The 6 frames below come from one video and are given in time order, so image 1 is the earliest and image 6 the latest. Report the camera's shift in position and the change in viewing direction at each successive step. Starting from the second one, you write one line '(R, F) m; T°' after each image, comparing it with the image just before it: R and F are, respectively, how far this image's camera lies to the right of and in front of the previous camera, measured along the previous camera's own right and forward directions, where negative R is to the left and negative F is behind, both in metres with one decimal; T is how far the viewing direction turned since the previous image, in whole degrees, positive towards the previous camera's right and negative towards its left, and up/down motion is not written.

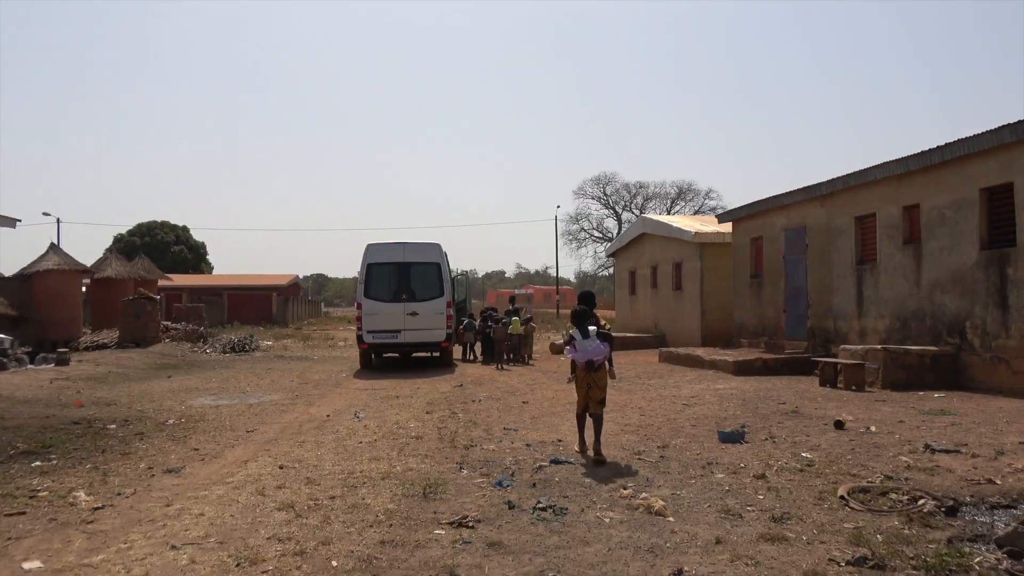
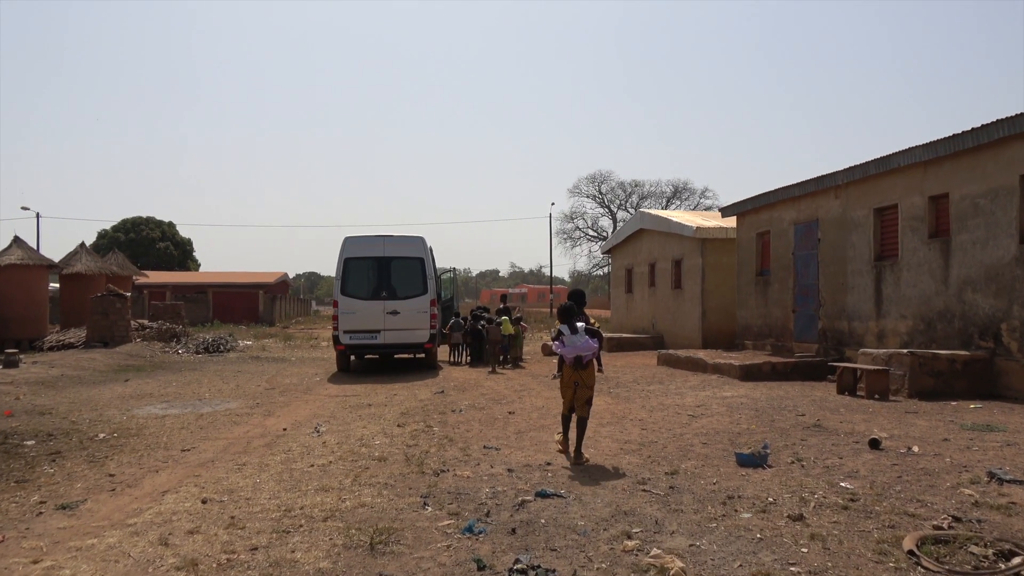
(+0.1, +1.1) m; 0°
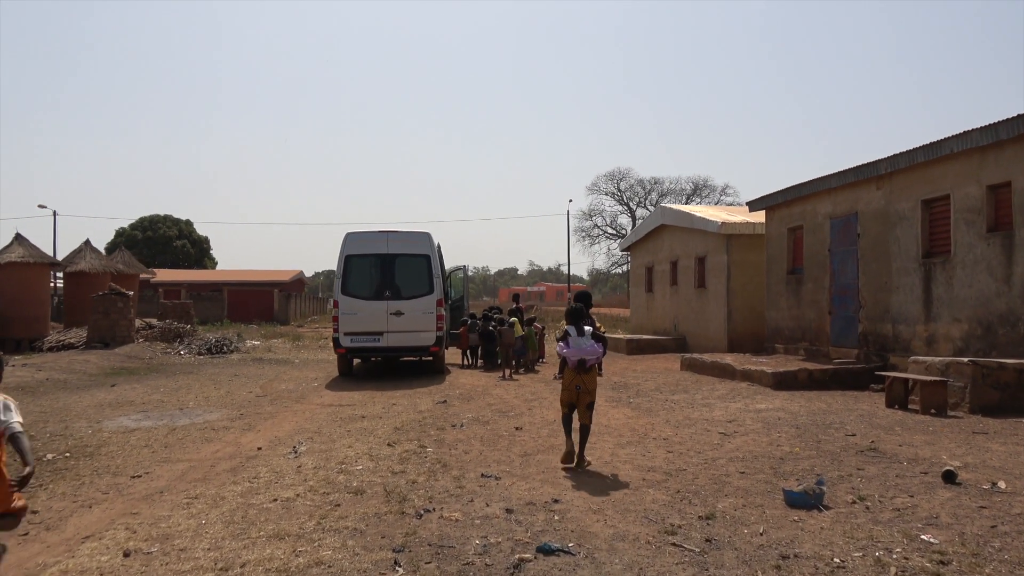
(+0.1, +1.0) m; -2°
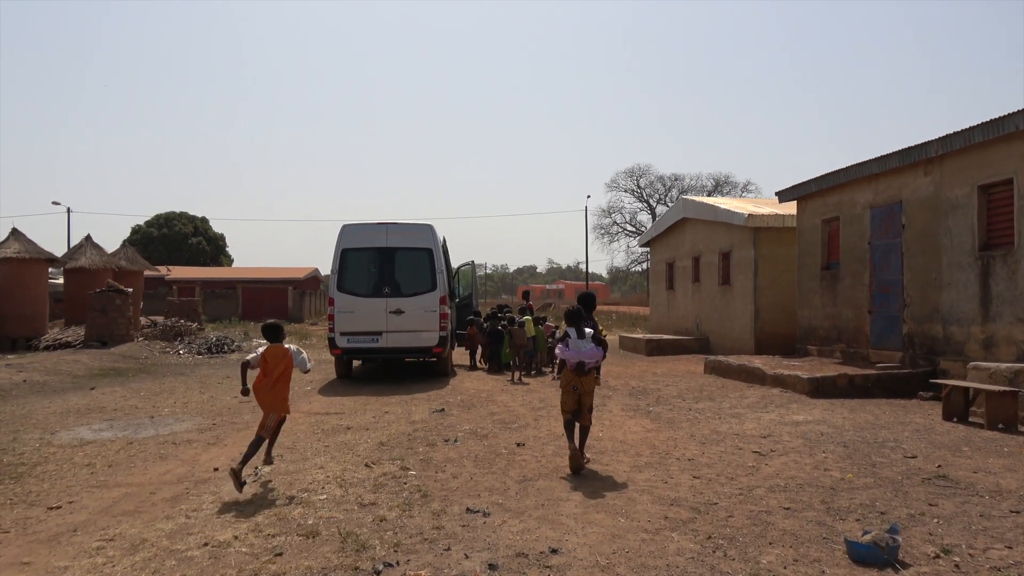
(+0.2, +1.0) m; -2°
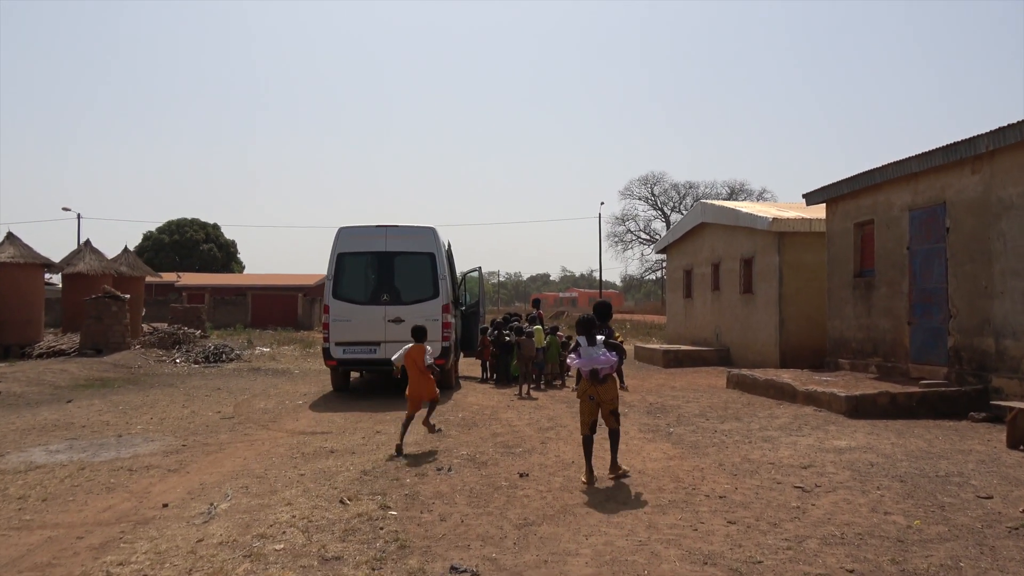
(+0.1, +0.9) m; -1°
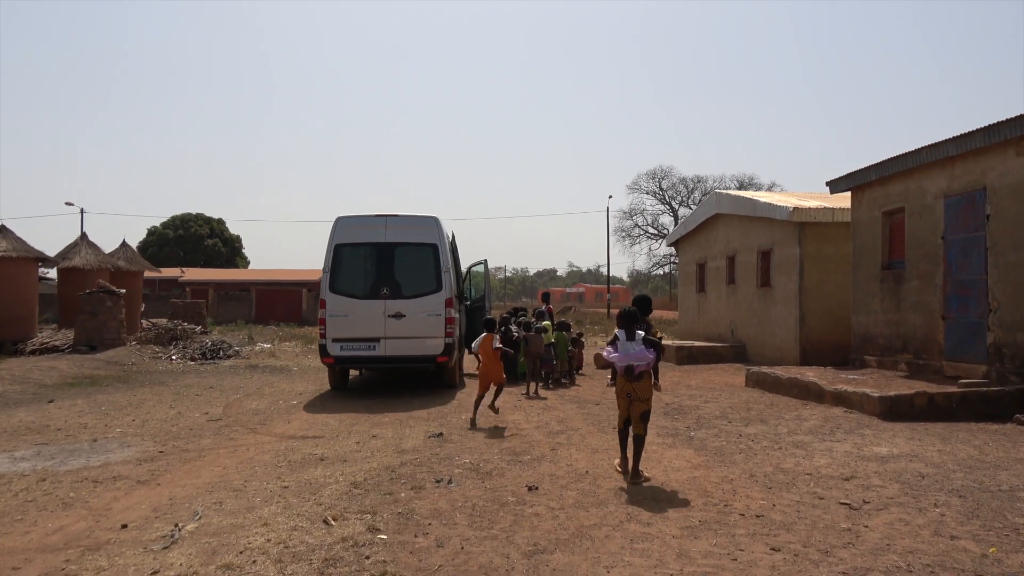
(0.0, +0.7) m; -1°
